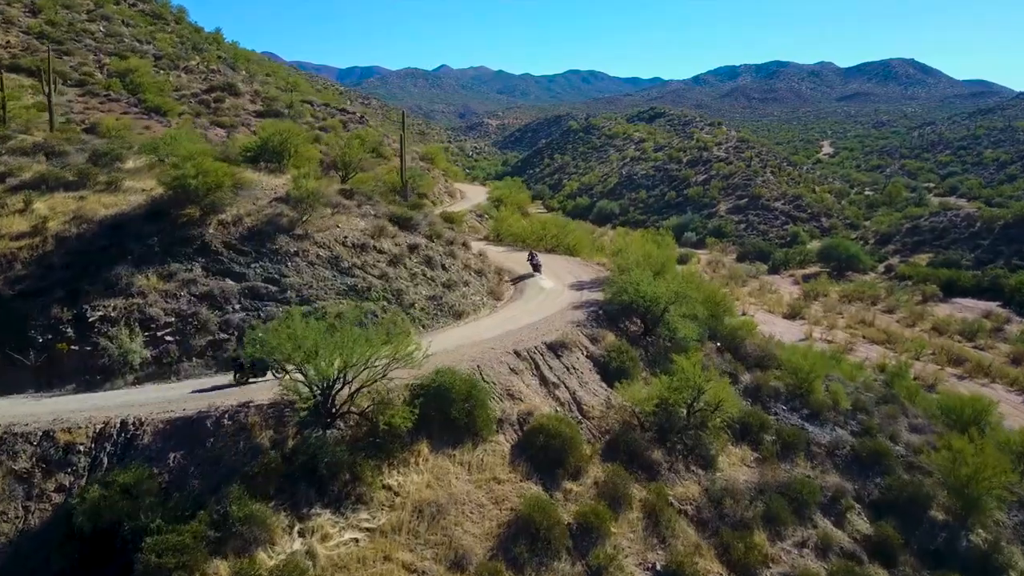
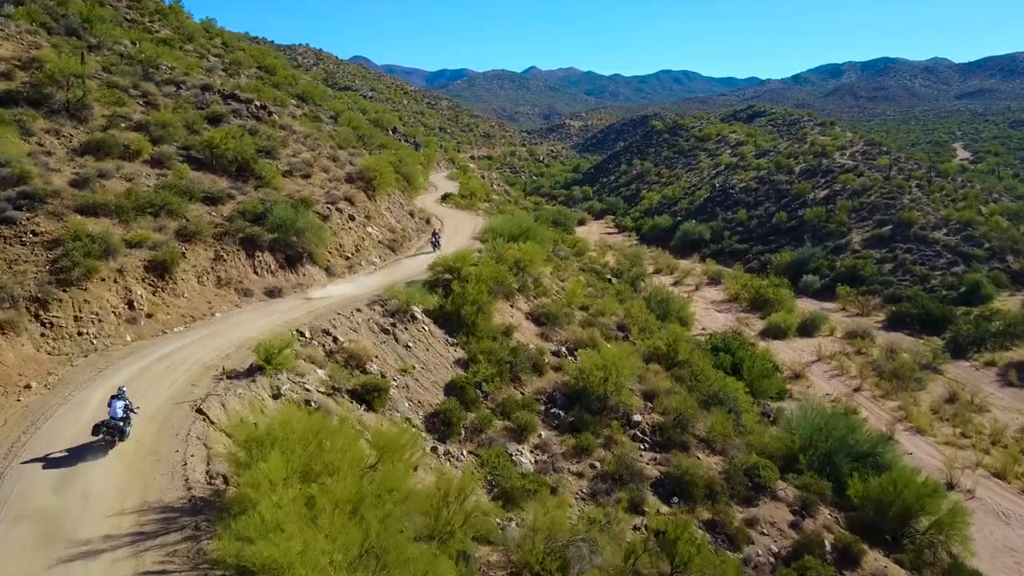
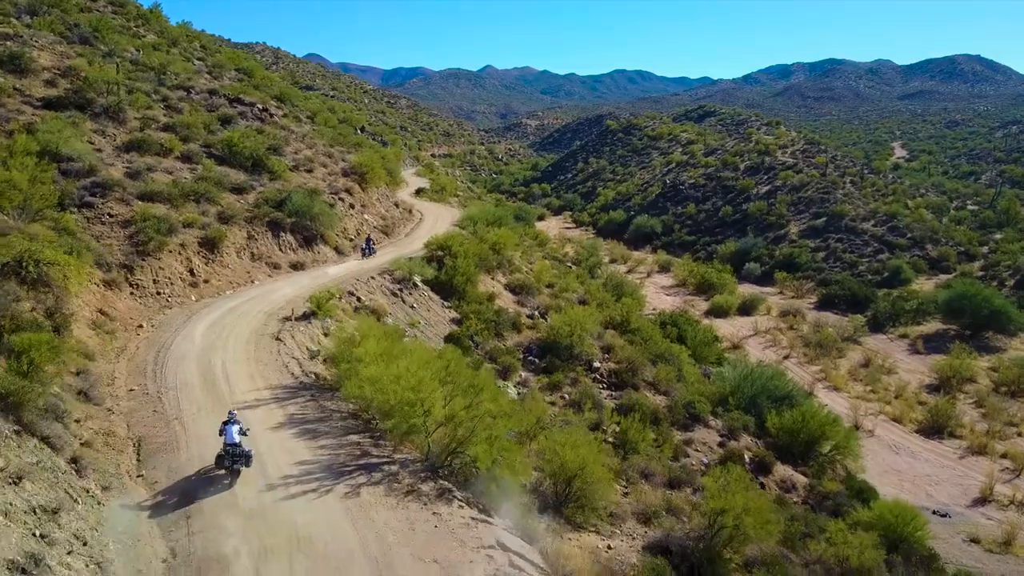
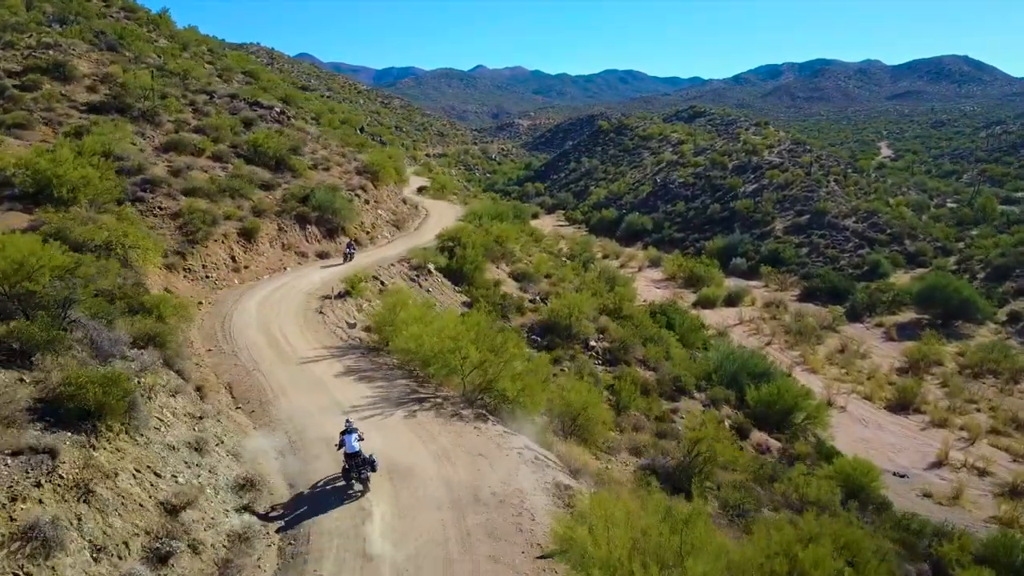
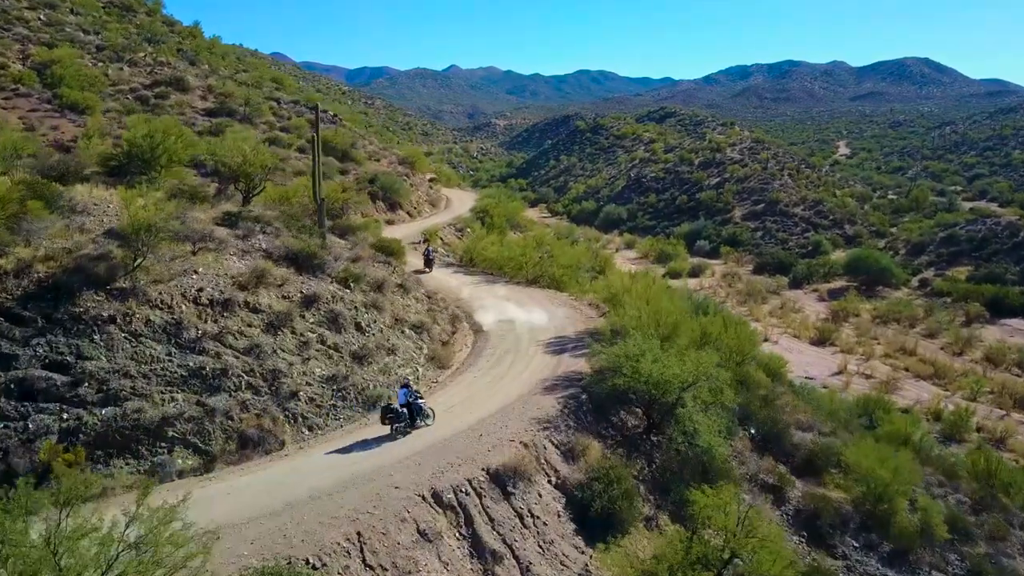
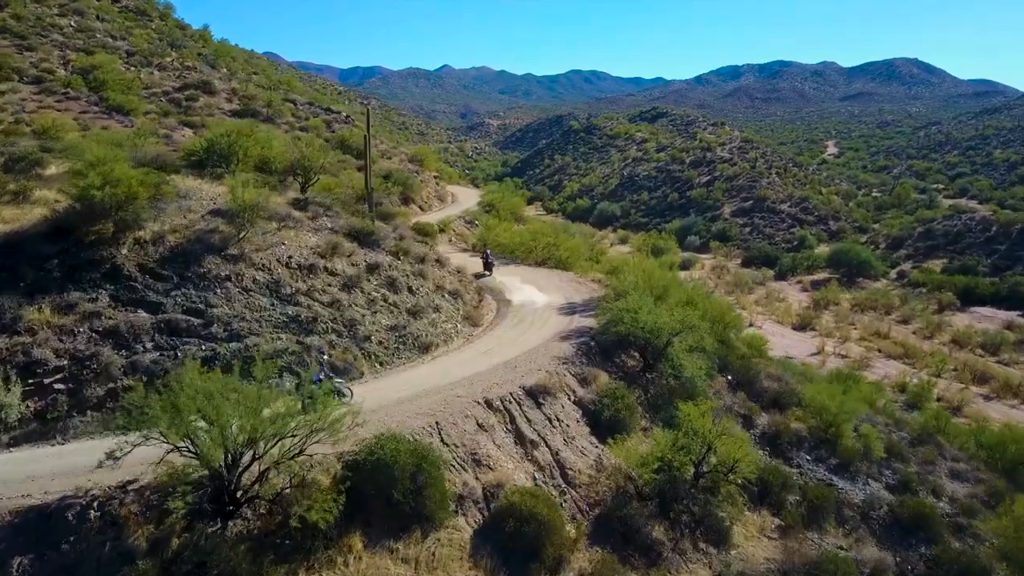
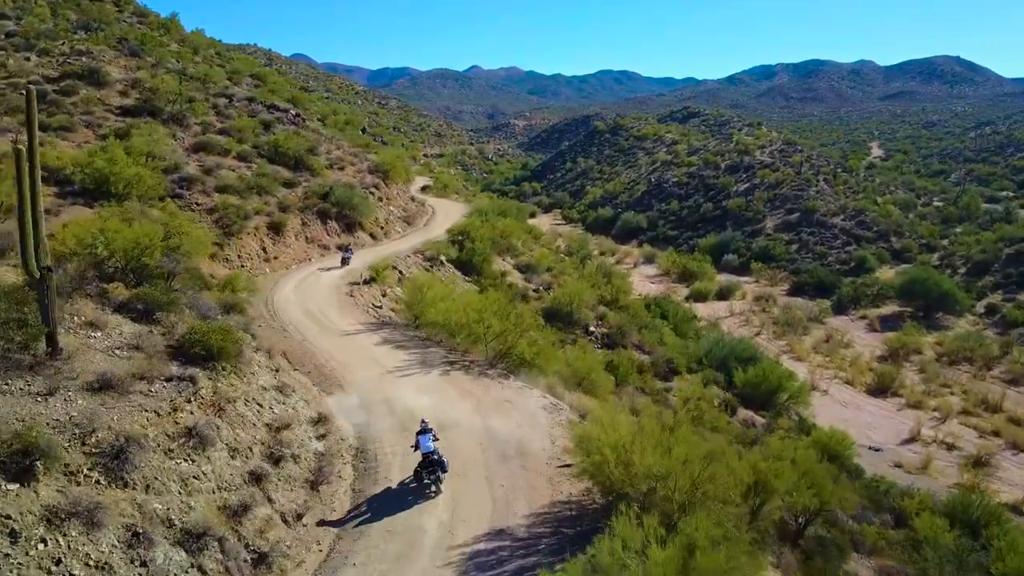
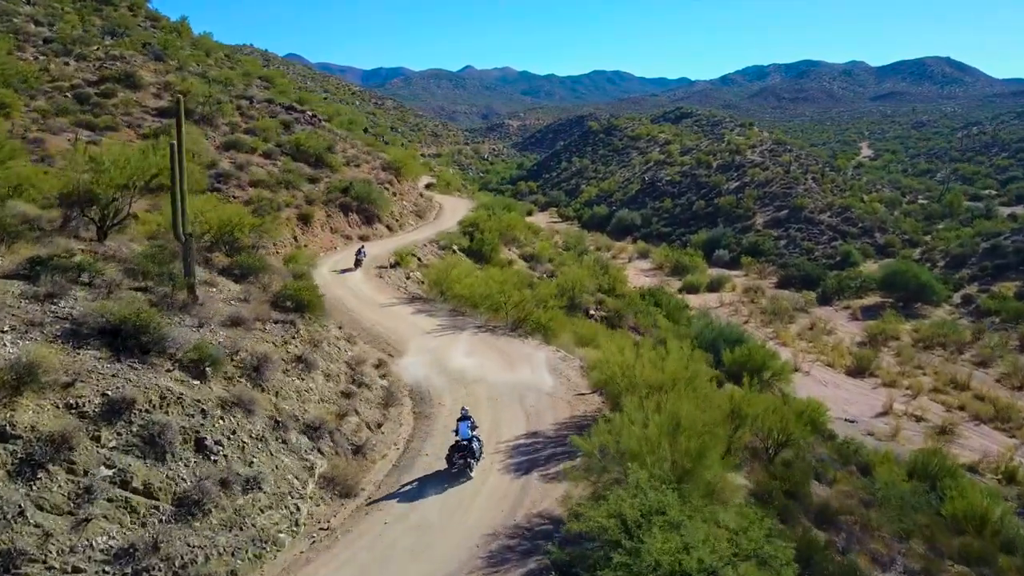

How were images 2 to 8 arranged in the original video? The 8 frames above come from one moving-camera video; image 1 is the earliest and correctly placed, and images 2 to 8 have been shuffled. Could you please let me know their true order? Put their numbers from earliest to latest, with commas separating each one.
6, 5, 8, 7, 4, 3, 2
